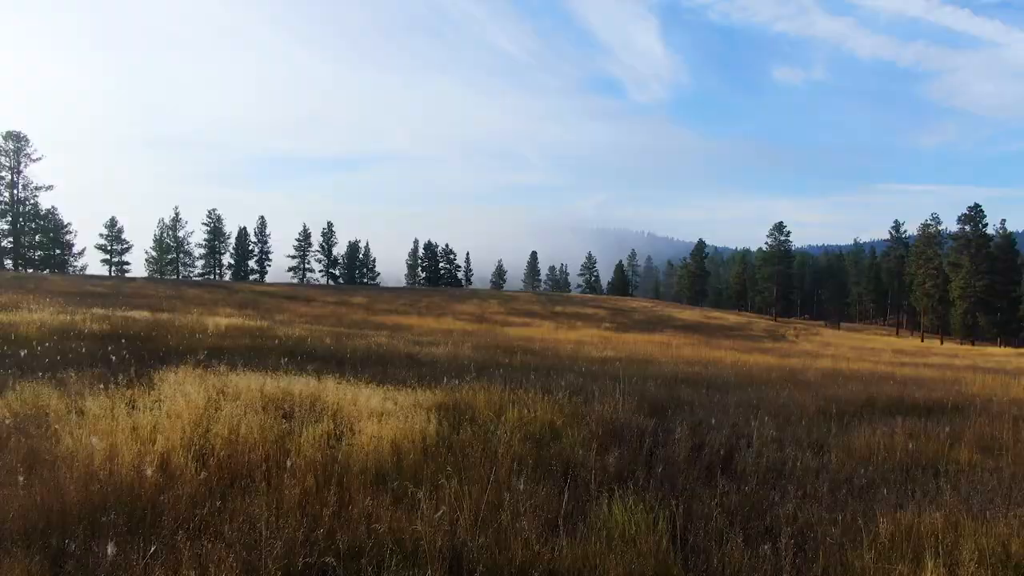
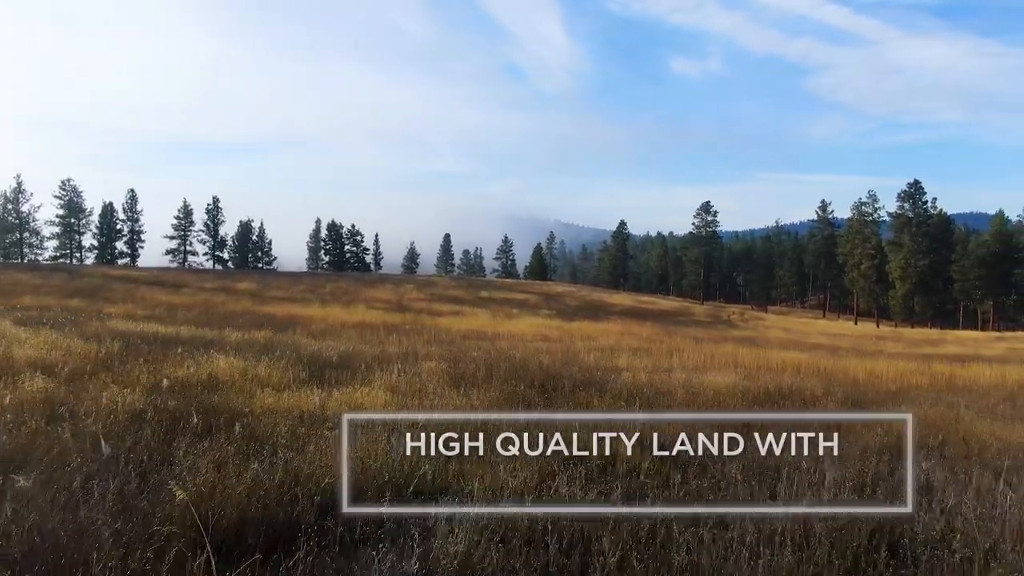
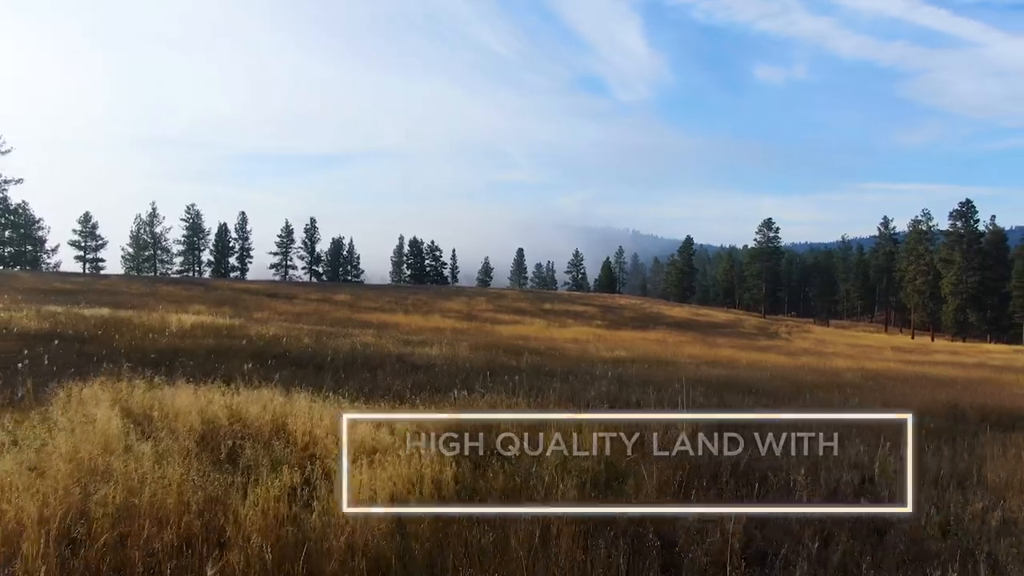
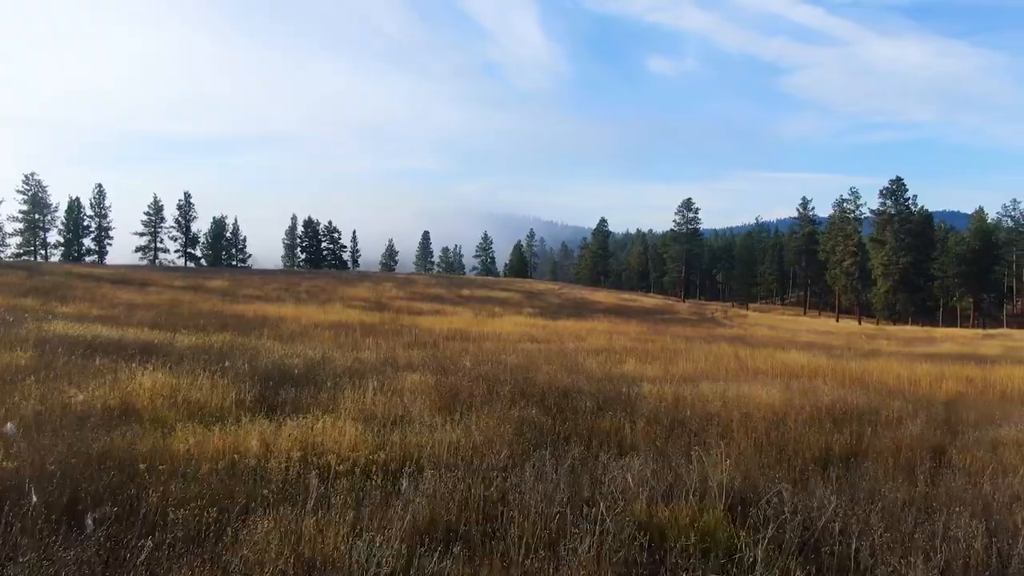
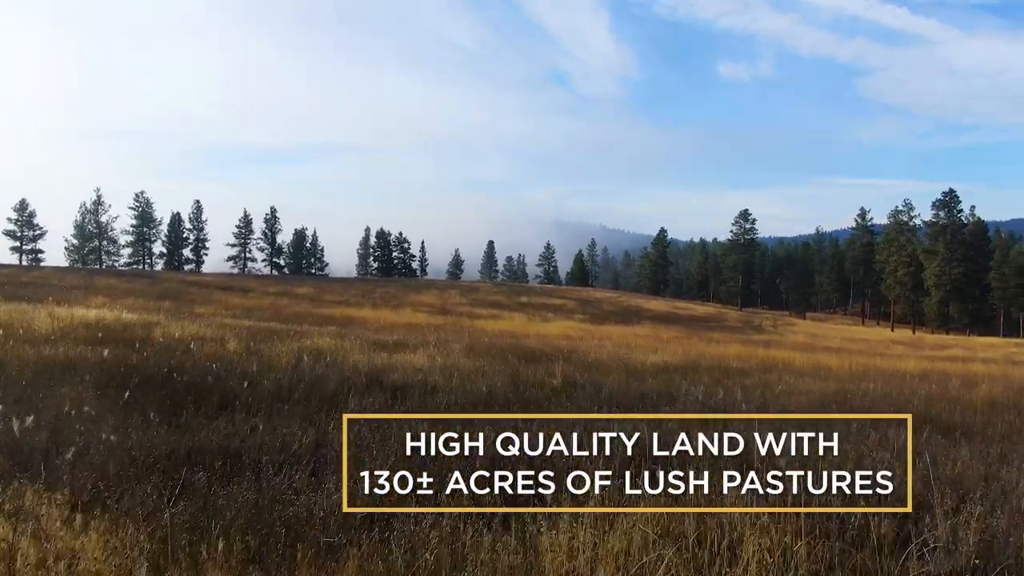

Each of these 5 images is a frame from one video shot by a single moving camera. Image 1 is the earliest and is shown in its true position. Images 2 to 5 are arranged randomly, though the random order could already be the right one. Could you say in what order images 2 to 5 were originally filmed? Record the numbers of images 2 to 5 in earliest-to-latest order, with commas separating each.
3, 5, 2, 4
